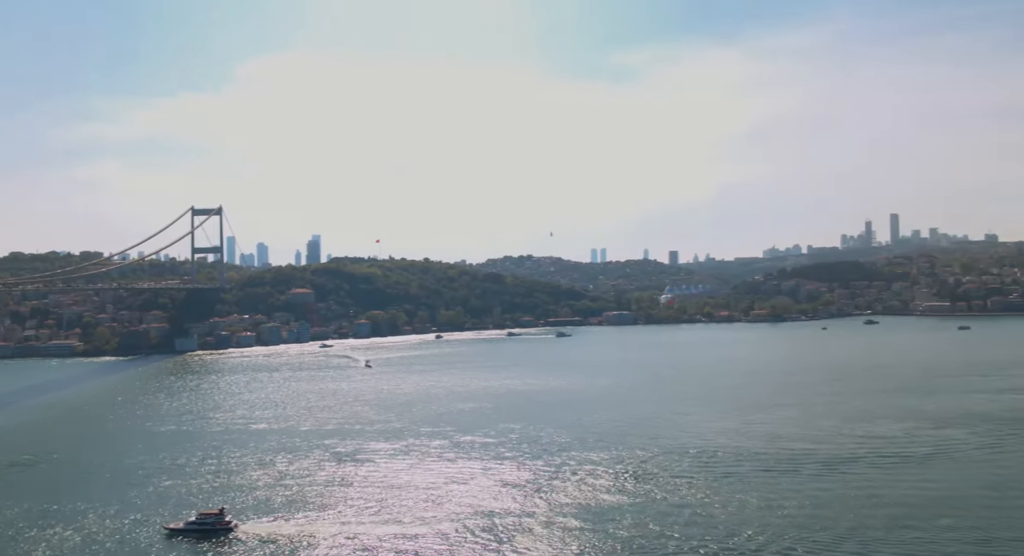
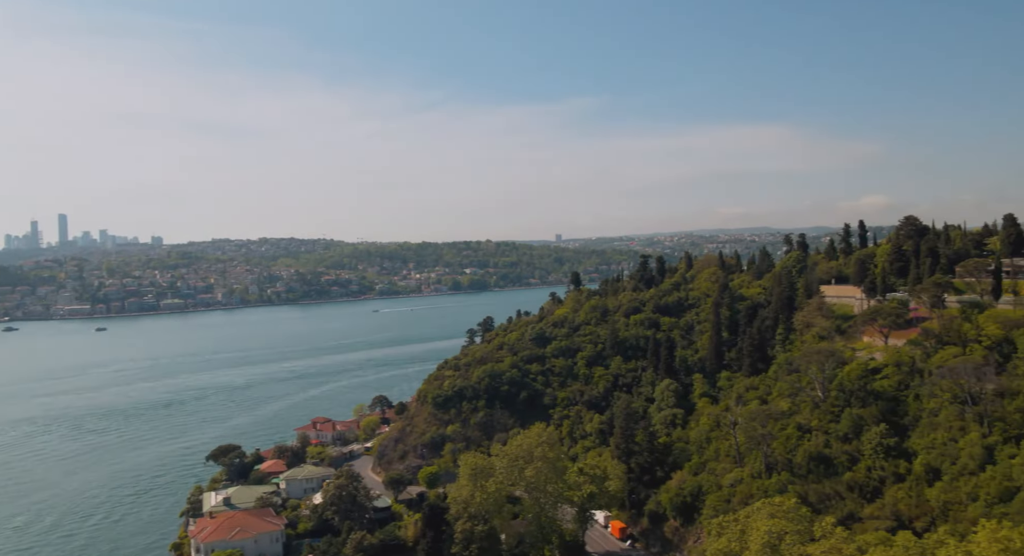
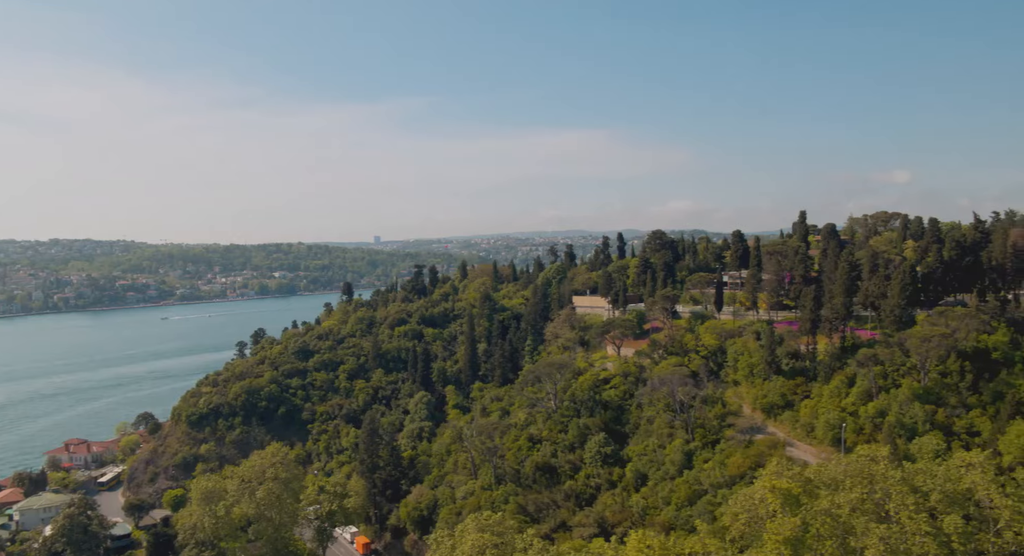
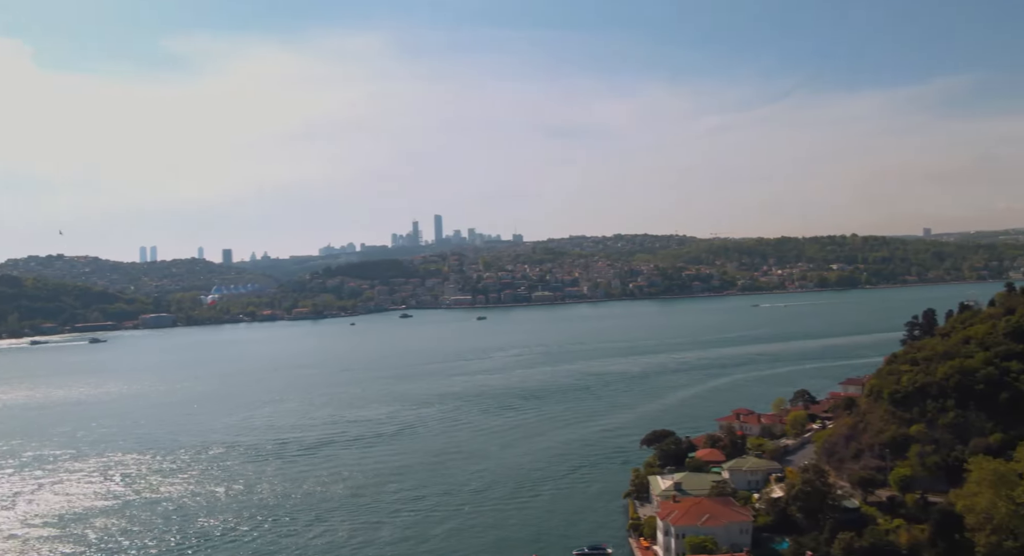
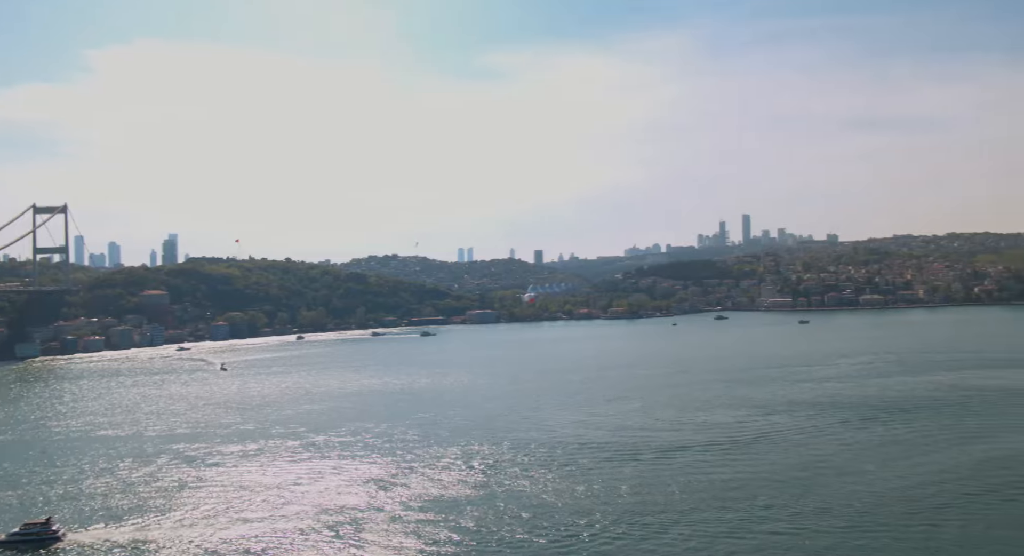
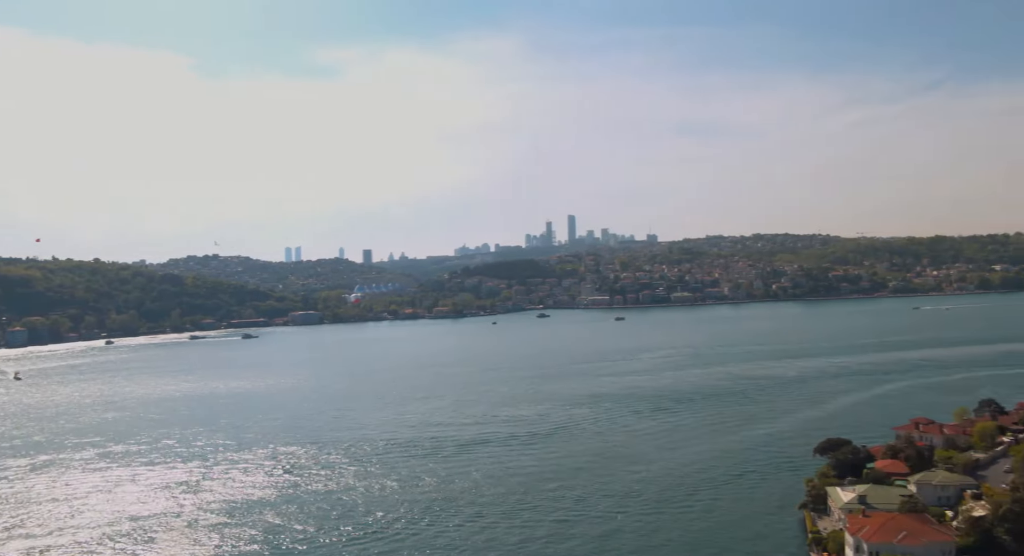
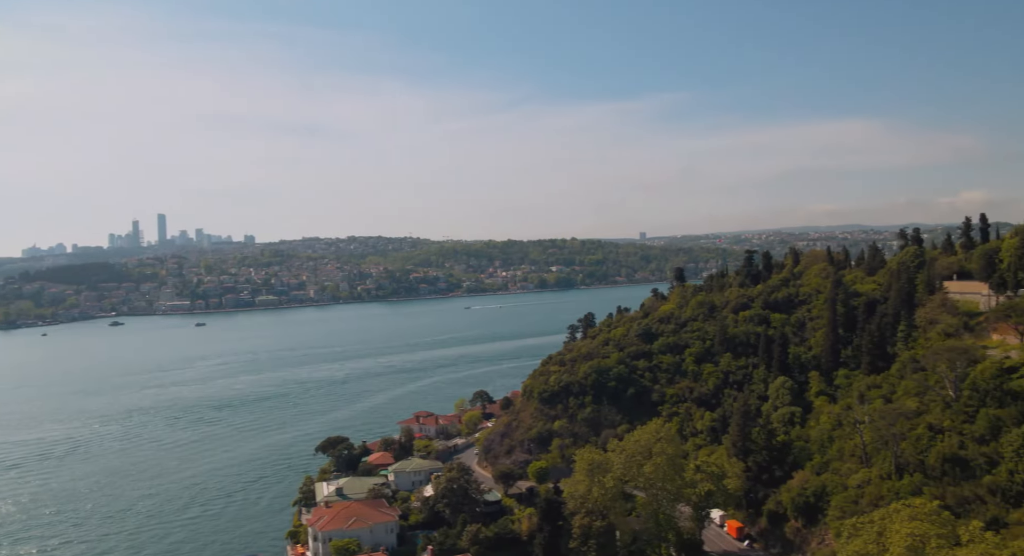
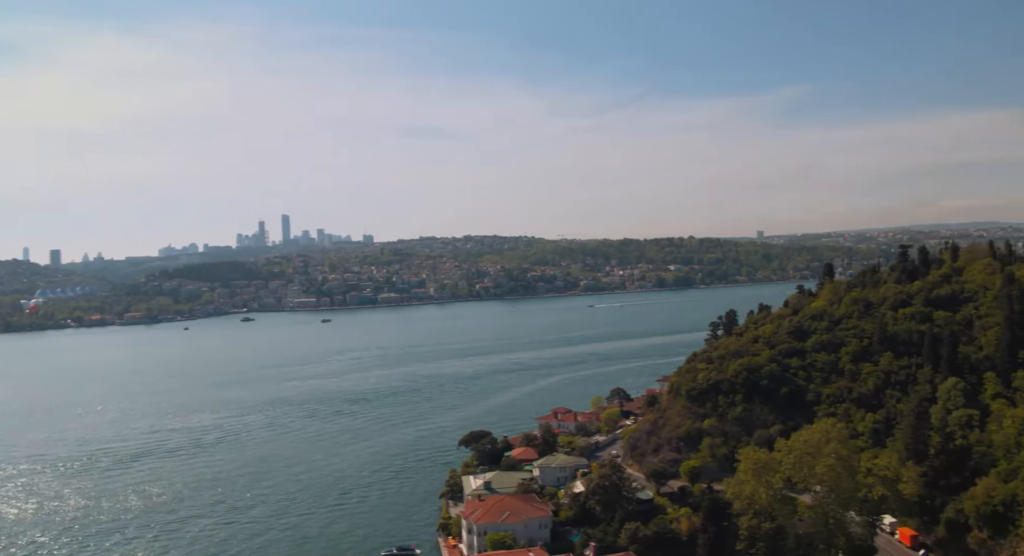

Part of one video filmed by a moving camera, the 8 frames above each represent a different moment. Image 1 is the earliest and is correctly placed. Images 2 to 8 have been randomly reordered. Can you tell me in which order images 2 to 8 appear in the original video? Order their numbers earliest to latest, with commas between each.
5, 6, 4, 8, 7, 2, 3
